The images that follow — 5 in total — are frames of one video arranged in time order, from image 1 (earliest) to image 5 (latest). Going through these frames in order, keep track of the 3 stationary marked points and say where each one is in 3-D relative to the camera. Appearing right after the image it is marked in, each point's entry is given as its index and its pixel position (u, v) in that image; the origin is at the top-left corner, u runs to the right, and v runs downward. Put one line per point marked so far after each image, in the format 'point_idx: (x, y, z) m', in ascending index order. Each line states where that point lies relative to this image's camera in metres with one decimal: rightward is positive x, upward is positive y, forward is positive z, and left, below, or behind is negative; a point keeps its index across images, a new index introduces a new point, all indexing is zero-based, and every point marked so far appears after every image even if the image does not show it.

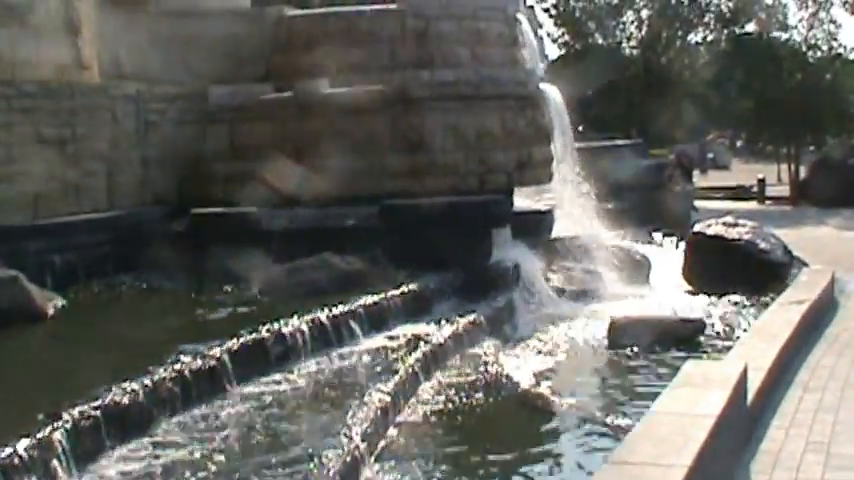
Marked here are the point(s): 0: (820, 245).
0: (+3.1, 0.0, +15.5) m
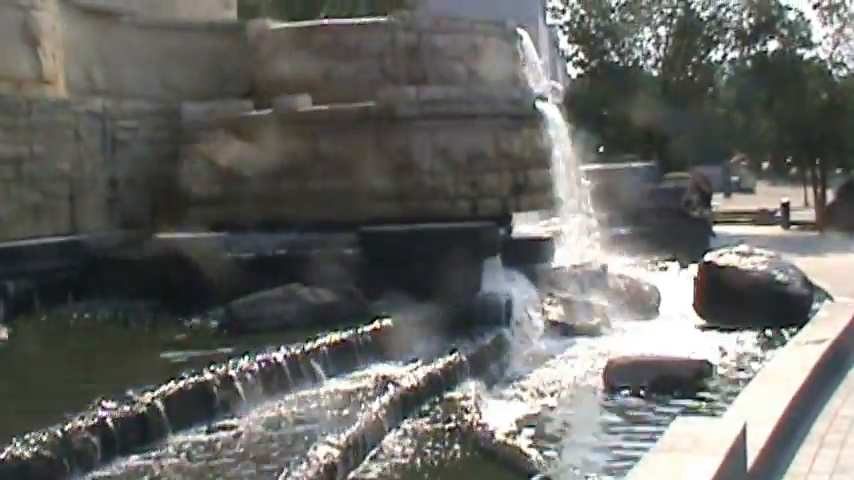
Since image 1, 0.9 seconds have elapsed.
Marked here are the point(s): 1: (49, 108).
0: (+3.1, -0.3, +14.5) m
1: (-2.2, +0.7, +11.0) m
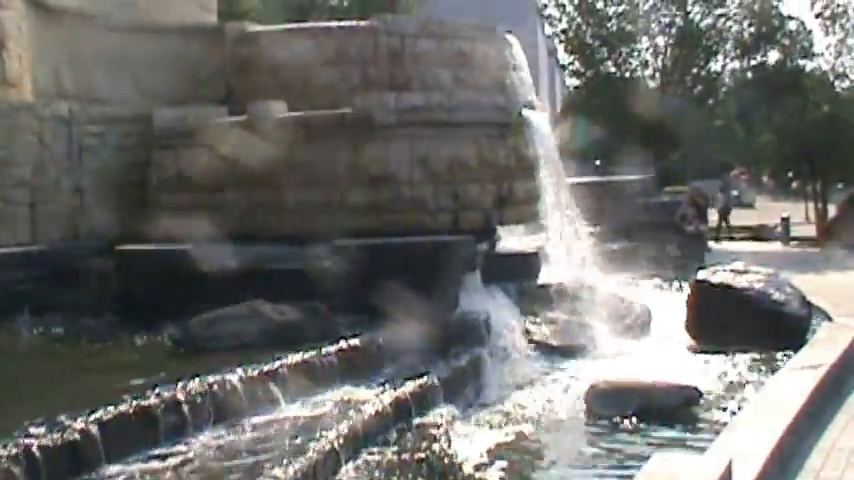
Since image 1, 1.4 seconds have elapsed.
0: (+3.0, -0.4, +13.9) m
1: (-2.3, +0.7, +10.5) m
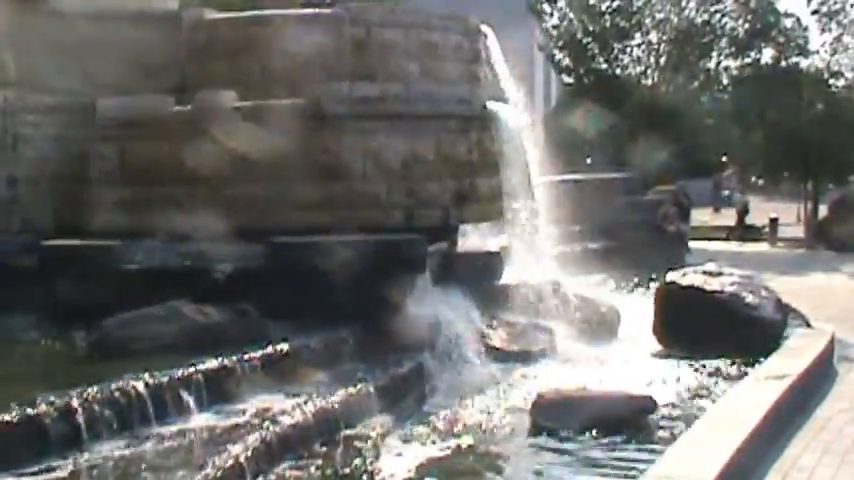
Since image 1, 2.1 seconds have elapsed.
0: (+2.7, -0.4, +13.3) m
1: (-2.5, +0.7, +9.9) m
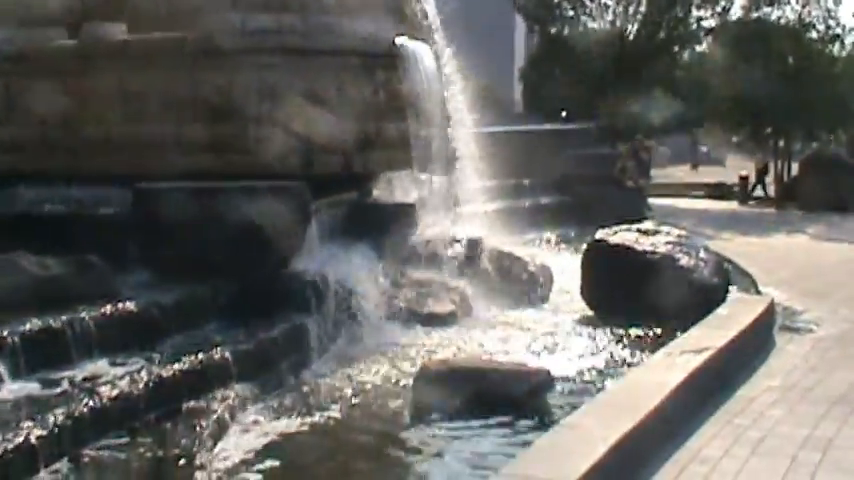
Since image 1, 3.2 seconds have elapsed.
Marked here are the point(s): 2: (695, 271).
0: (+2.3, -0.1, +12.4) m
1: (-3.0, +1.0, +8.9) m
2: (+1.2, -0.1, +9.1) m
